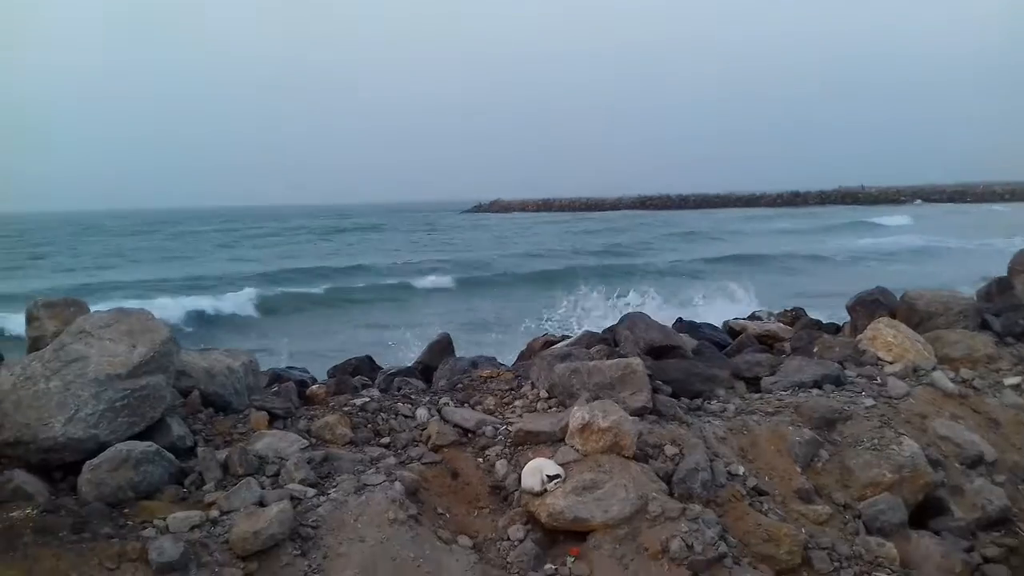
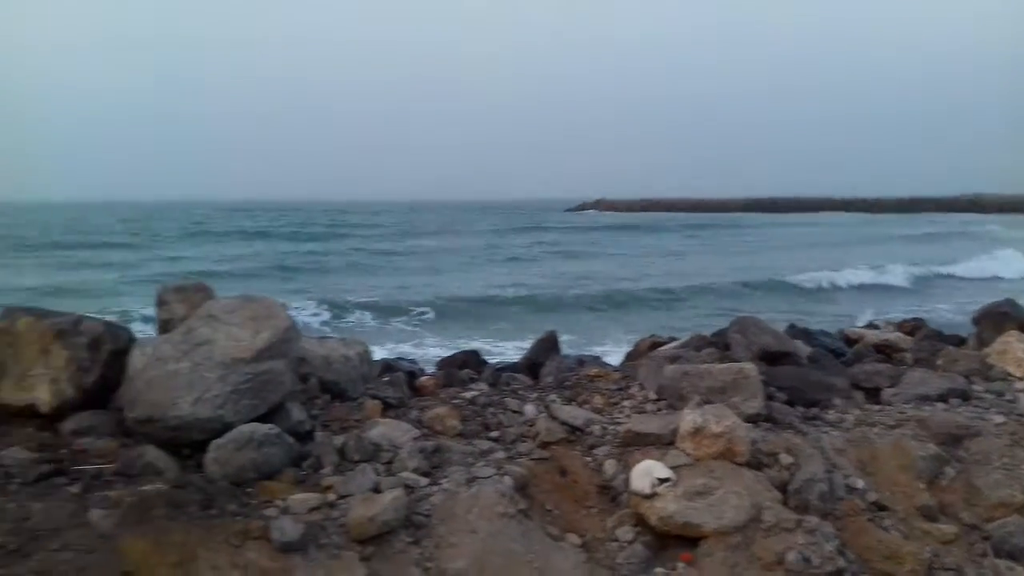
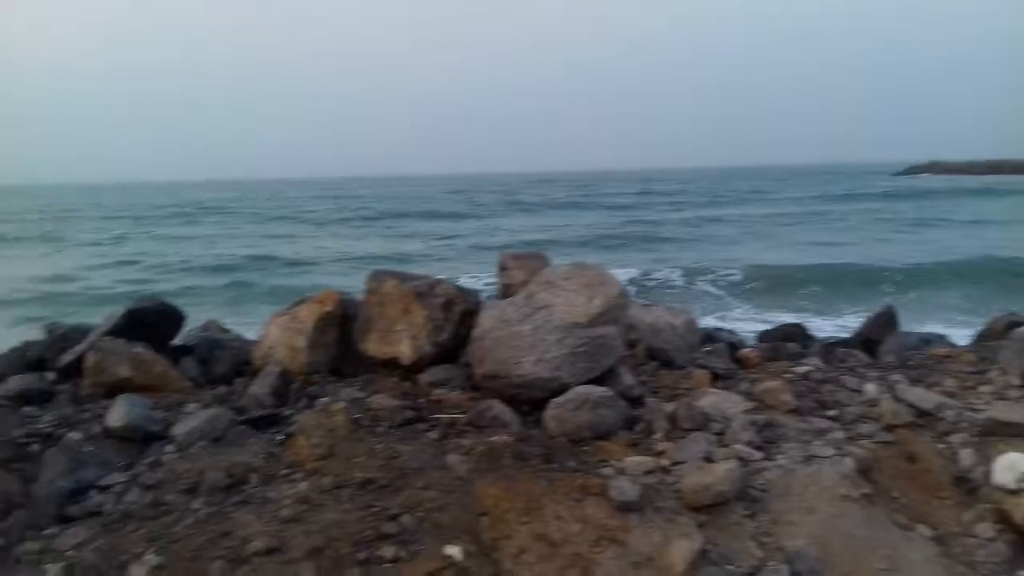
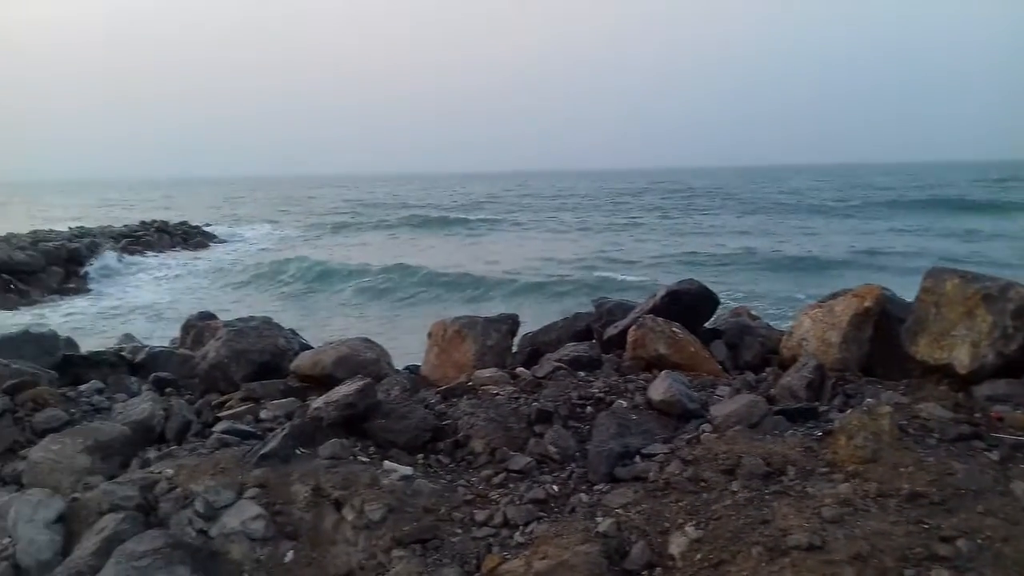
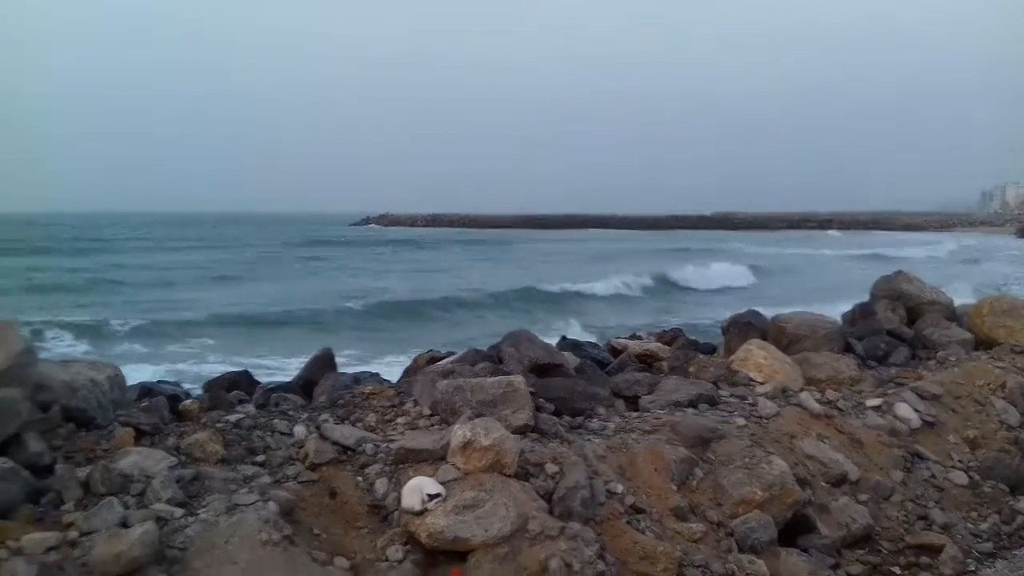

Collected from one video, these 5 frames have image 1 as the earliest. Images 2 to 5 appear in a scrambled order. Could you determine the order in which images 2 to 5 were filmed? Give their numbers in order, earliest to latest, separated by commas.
5, 2, 3, 4
